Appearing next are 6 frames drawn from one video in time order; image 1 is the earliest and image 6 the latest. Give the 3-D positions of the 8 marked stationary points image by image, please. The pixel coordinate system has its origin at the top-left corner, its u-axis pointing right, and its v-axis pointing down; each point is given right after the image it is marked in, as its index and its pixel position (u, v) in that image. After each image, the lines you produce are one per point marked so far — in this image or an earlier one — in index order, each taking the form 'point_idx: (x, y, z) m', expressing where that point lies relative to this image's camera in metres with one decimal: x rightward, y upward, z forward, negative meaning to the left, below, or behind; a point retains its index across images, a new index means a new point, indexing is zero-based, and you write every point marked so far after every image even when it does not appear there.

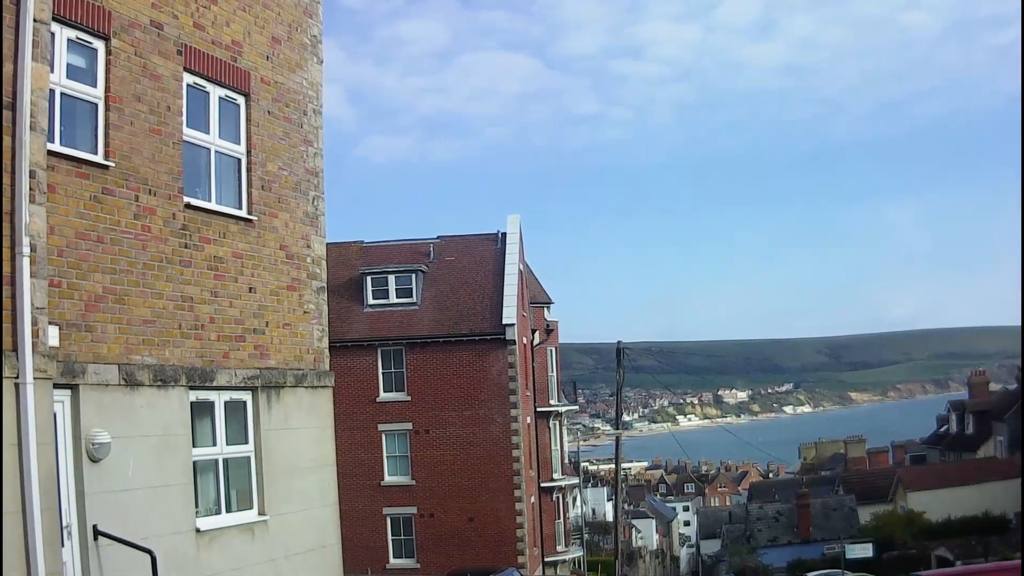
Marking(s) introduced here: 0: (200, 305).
0: (-2.5, -0.1, +7.7) m
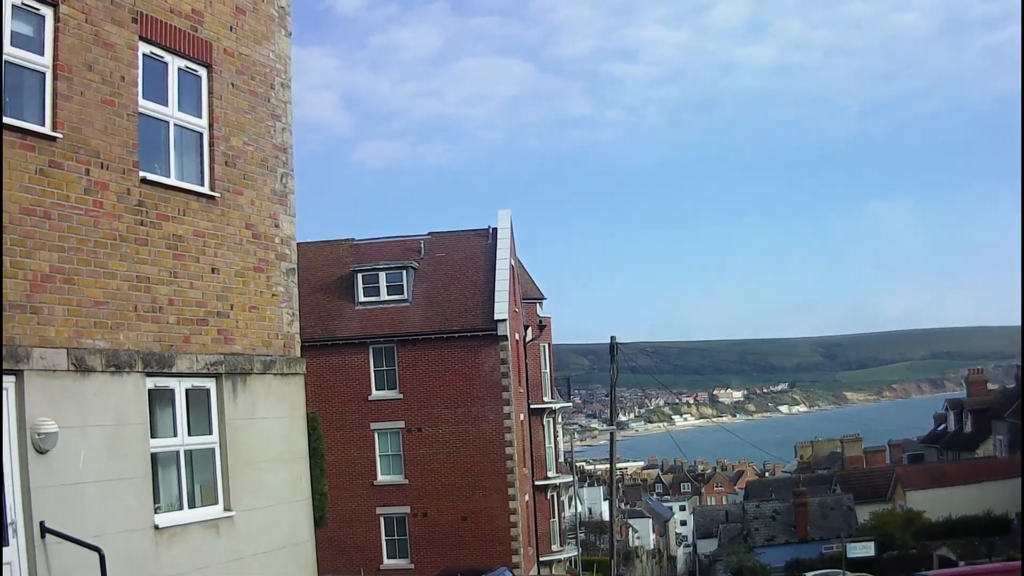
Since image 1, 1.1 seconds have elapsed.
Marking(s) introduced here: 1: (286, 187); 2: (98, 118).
0: (-2.7, 0.0, +7.2) m
1: (-2.1, +0.9, +8.7) m
2: (-3.0, +1.2, +6.9) m
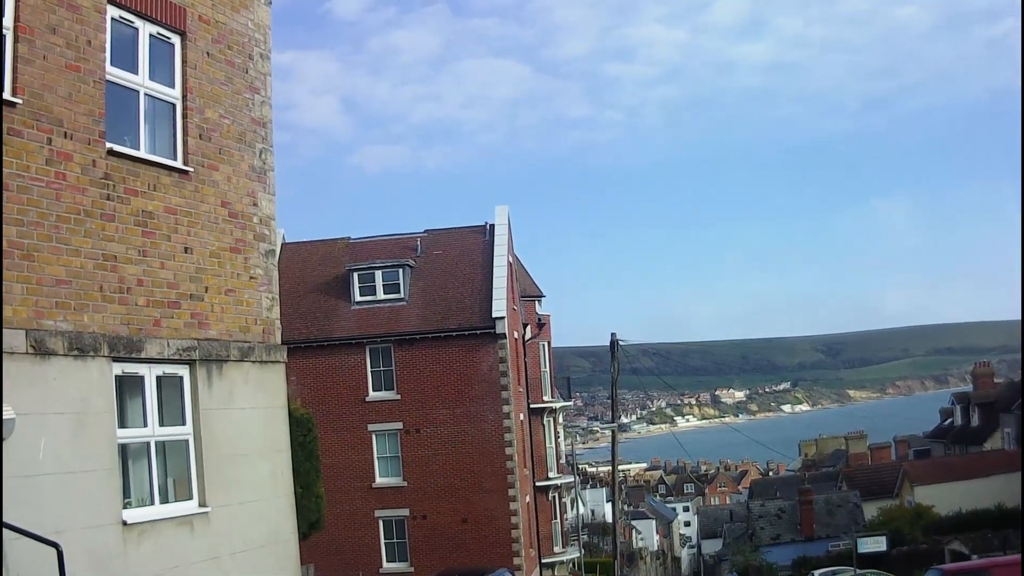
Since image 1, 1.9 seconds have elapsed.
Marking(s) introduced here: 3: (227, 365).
0: (-2.7, +0.2, +6.7) m
1: (-2.1, +1.1, +8.2) m
2: (-3.1, +1.4, +6.4) m
3: (-2.2, -0.6, +7.5) m
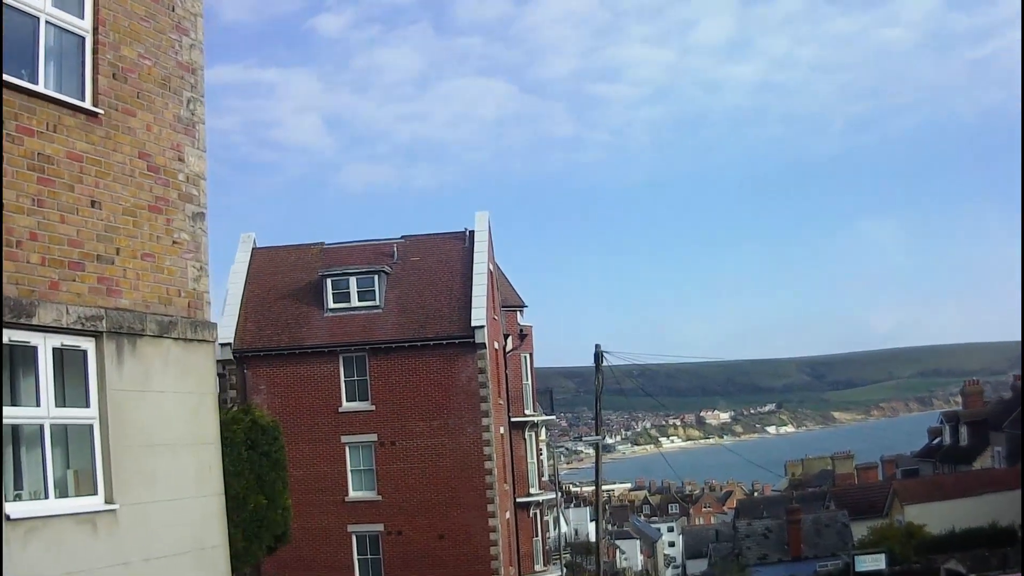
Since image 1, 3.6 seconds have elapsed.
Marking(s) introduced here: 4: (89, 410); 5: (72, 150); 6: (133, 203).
0: (-3.0, +0.4, +5.7) m
1: (-2.4, +1.3, +7.2) m
2: (-3.3, +1.7, +5.4) m
3: (-2.5, -0.4, +6.5) m
4: (-2.7, -0.8, +6.1) m
5: (-2.8, +0.9, +6.1) m
6: (-2.6, +0.6, +6.6) m
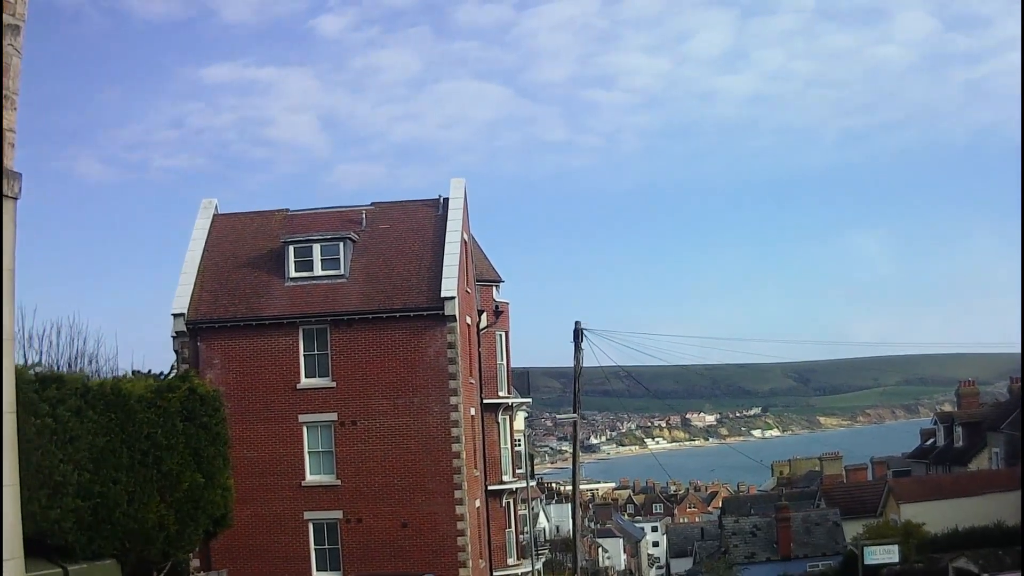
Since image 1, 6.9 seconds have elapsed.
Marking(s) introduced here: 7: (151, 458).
0: (-3.4, +1.3, +3.7) m
1: (-2.8, +2.2, +5.2) m
2: (-3.7, +2.5, +3.4) m
3: (-2.9, +0.5, +4.4) m
4: (-3.1, +0.1, +4.0) m
5: (-3.2, +1.7, +4.1) m
6: (-3.0, +1.4, +4.5) m
7: (-6.4, -3.0, +16.8) m
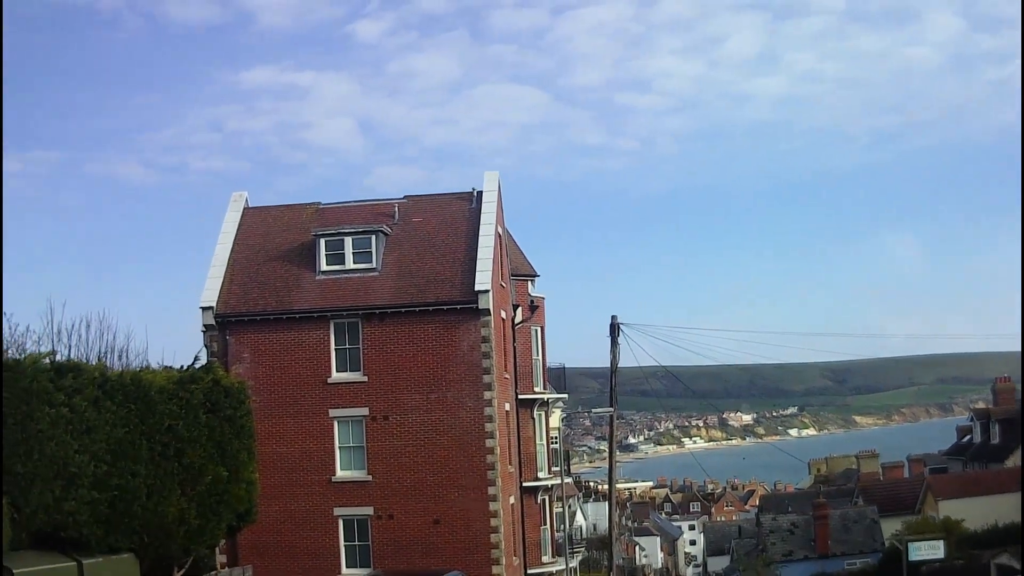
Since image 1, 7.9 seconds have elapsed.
0: (-3.3, +1.5, +3.2) m
1: (-2.7, +2.4, +4.7) m
2: (-3.6, +2.7, +2.9) m
3: (-2.8, +0.7, +4.0) m
4: (-3.0, +0.3, +3.6) m
5: (-3.1, +1.9, +3.7) m
6: (-2.9, +1.6, +4.1) m
7: (-5.8, -2.8, +16.4) m
